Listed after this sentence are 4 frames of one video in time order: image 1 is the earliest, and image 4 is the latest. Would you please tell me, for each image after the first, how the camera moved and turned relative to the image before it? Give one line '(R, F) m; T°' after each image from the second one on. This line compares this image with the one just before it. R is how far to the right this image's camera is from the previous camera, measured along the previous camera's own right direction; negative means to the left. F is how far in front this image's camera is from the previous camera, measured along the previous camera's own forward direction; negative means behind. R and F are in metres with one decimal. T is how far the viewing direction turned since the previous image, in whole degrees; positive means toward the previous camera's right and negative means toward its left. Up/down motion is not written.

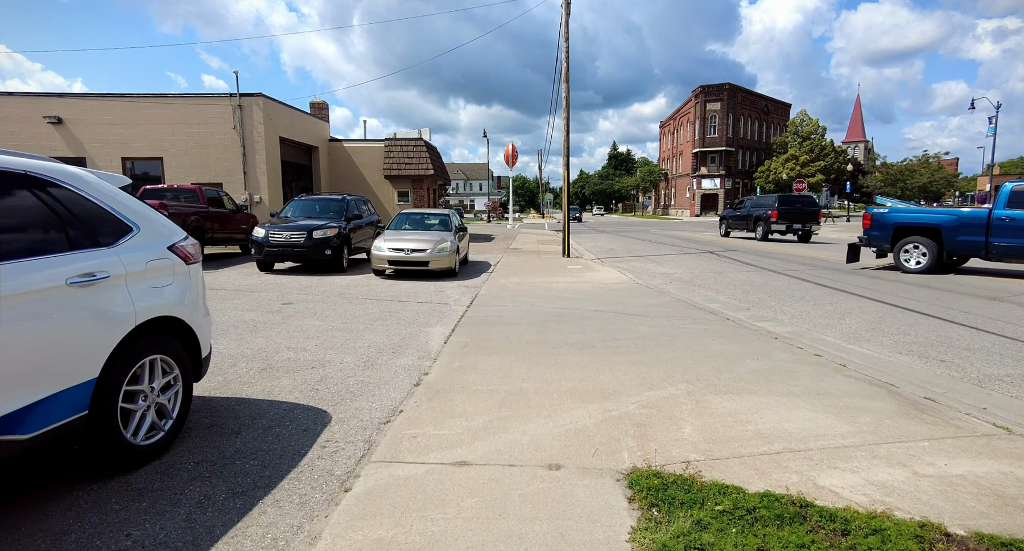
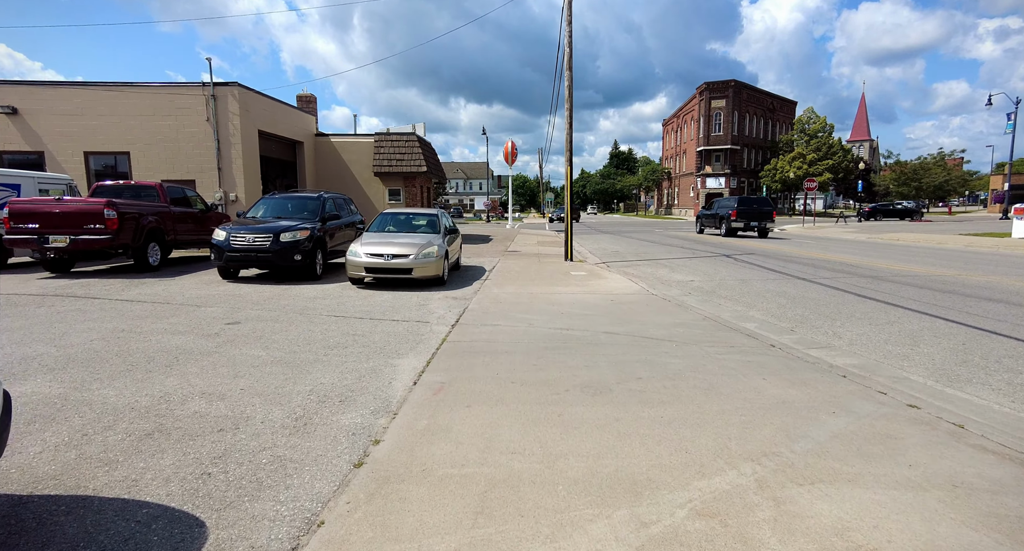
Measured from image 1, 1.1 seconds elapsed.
(+0.1, +1.4) m; 0°
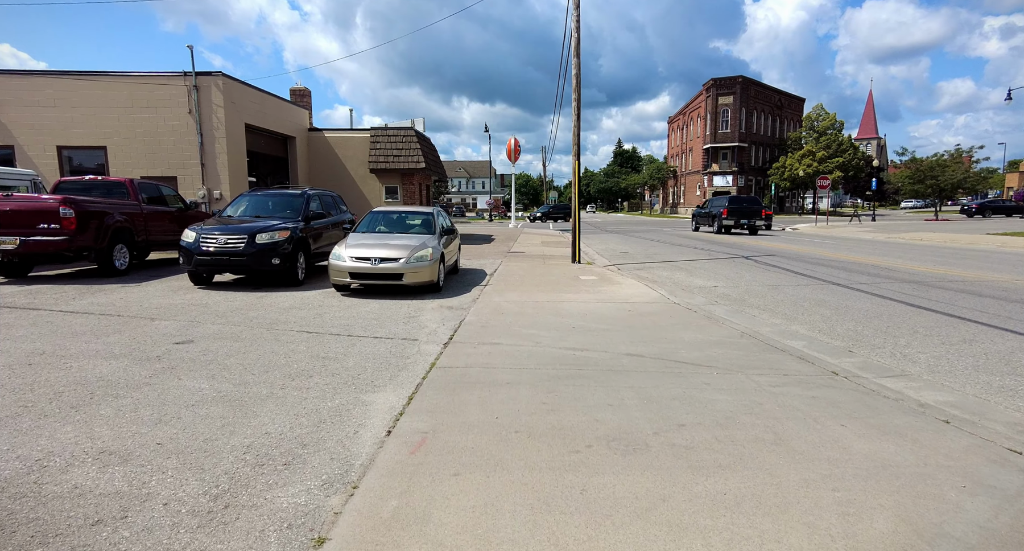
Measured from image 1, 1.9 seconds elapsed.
(0.0, +1.1) m; 0°
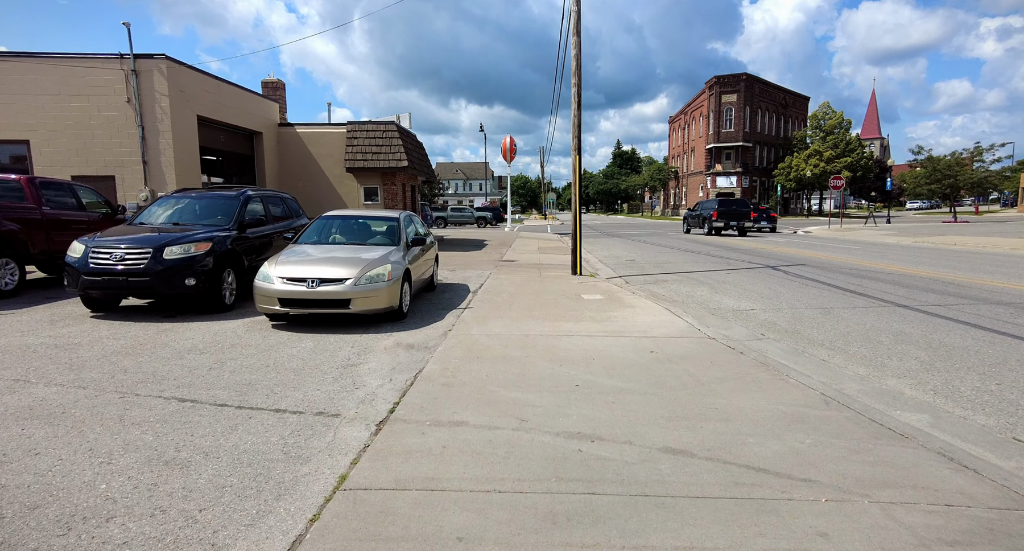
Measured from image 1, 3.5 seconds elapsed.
(+0.2, +2.1) m; 0°
